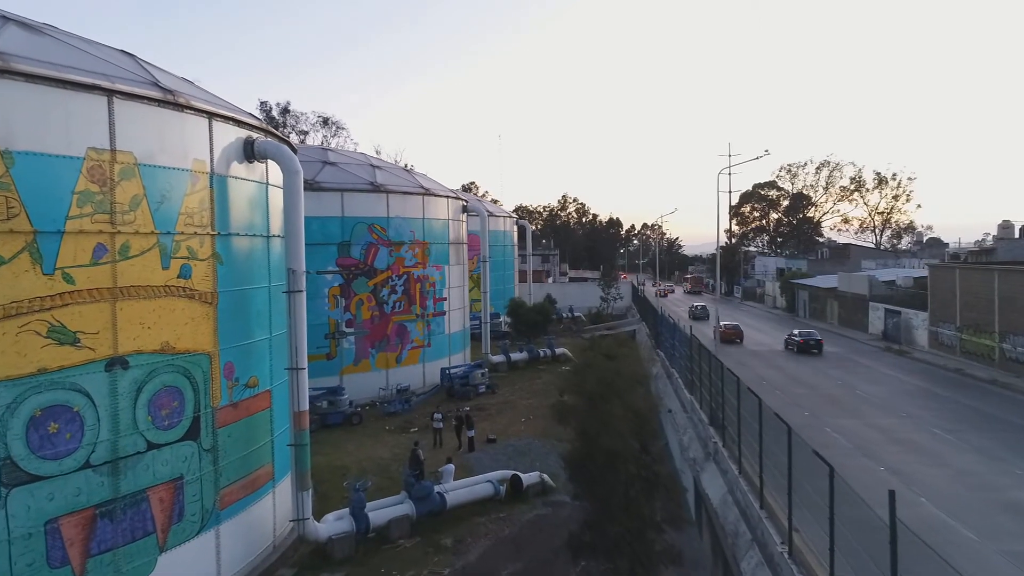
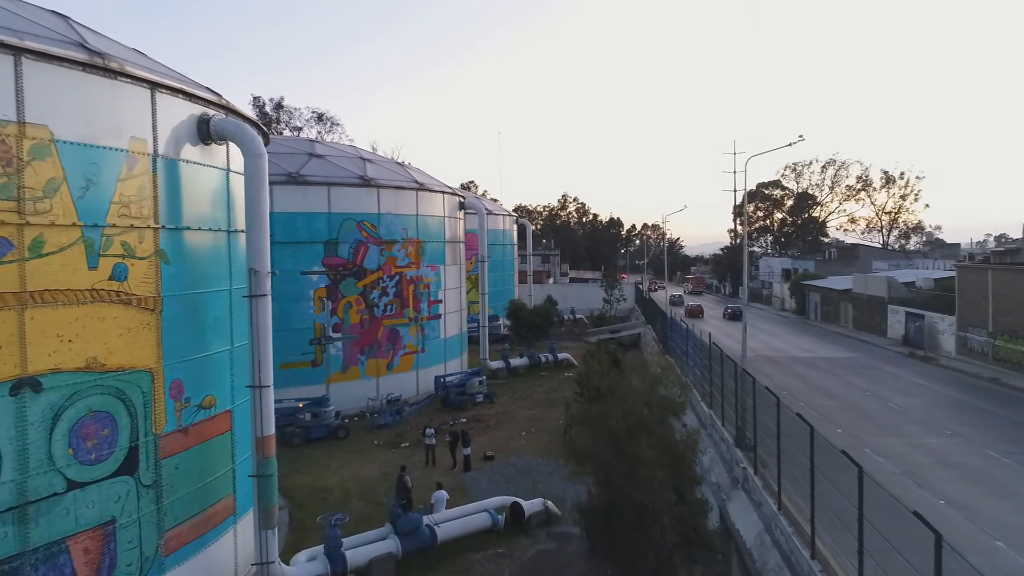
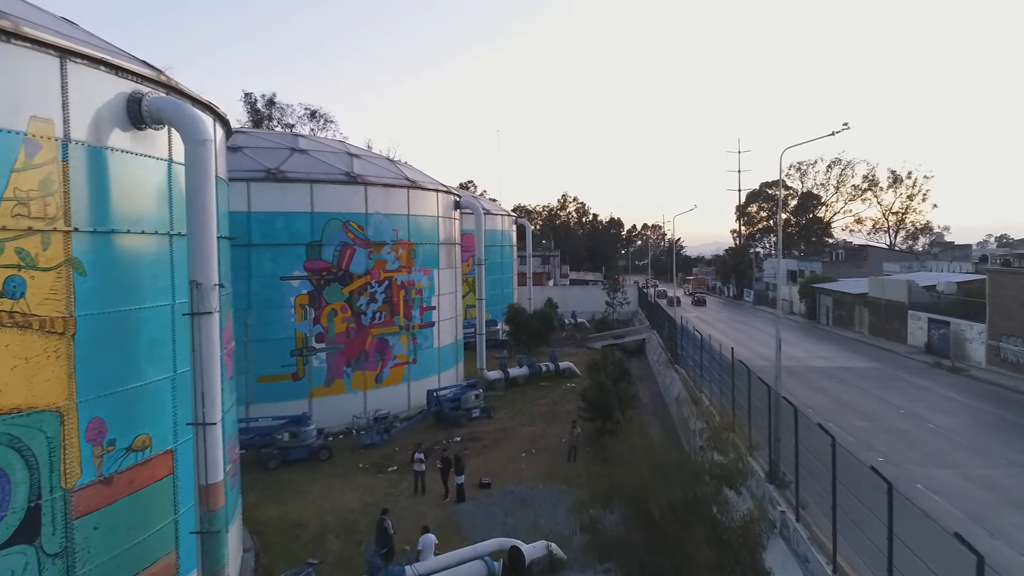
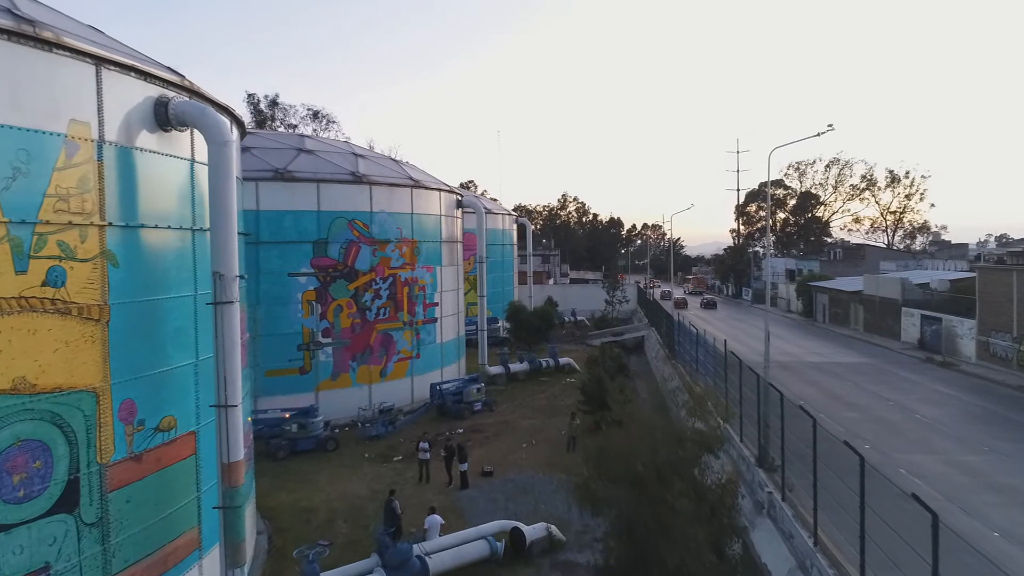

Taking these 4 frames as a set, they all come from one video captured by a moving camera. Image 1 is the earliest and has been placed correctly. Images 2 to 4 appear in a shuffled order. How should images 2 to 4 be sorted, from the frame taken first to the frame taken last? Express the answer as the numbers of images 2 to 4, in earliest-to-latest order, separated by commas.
2, 4, 3
